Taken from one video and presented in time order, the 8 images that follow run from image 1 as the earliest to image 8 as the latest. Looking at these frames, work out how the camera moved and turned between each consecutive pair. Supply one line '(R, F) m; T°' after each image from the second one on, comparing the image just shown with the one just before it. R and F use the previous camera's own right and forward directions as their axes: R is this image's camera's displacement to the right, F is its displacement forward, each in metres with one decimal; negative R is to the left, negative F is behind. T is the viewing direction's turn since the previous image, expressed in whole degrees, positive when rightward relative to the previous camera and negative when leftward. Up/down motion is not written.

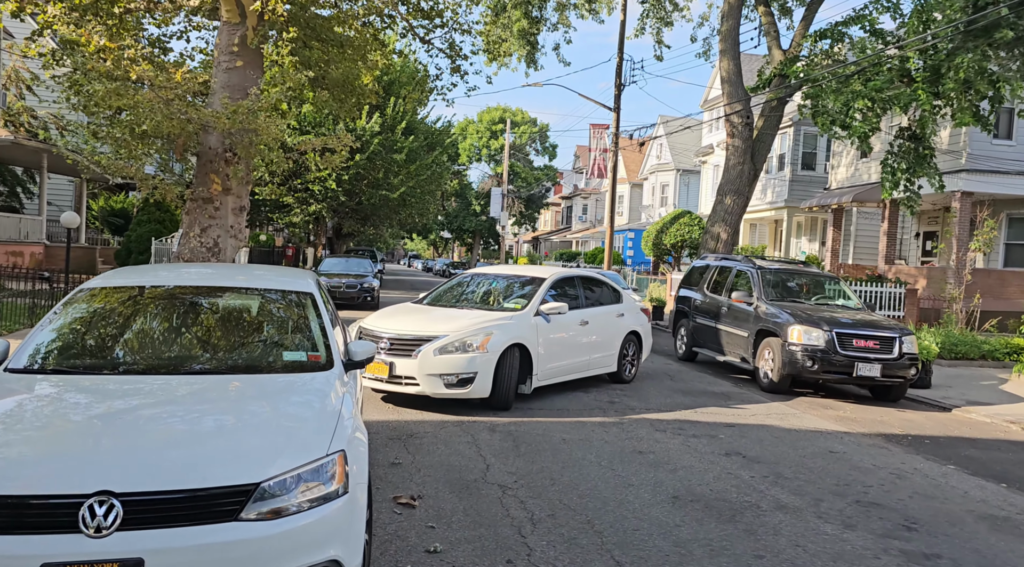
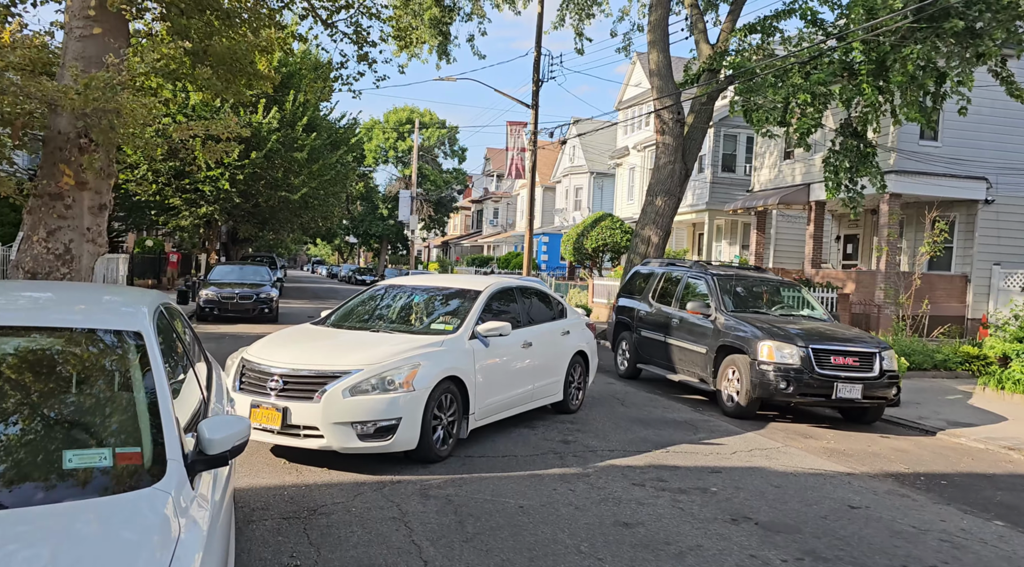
(-0.2, +1.6) m; +7°
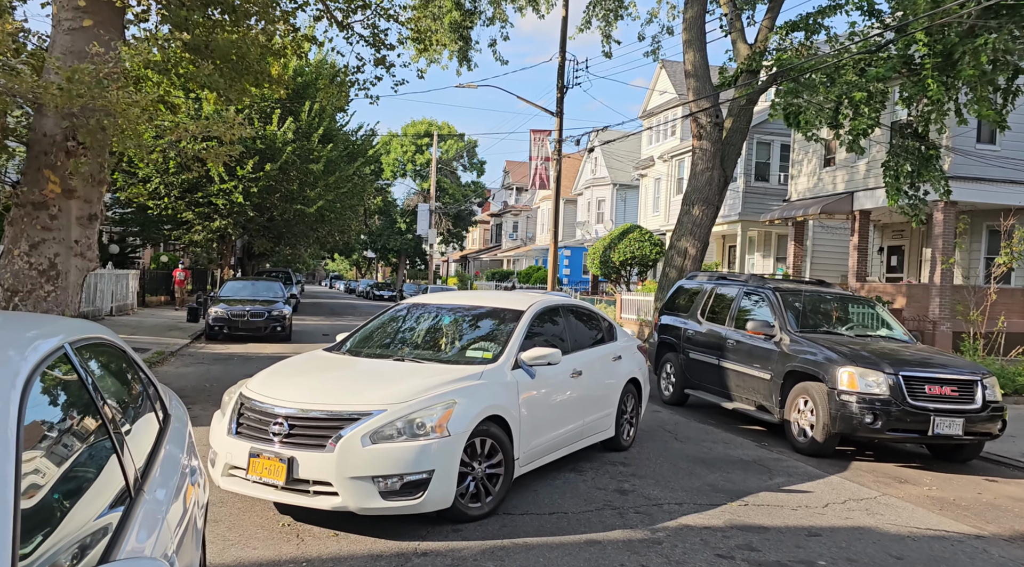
(-0.2, +1.1) m; -1°
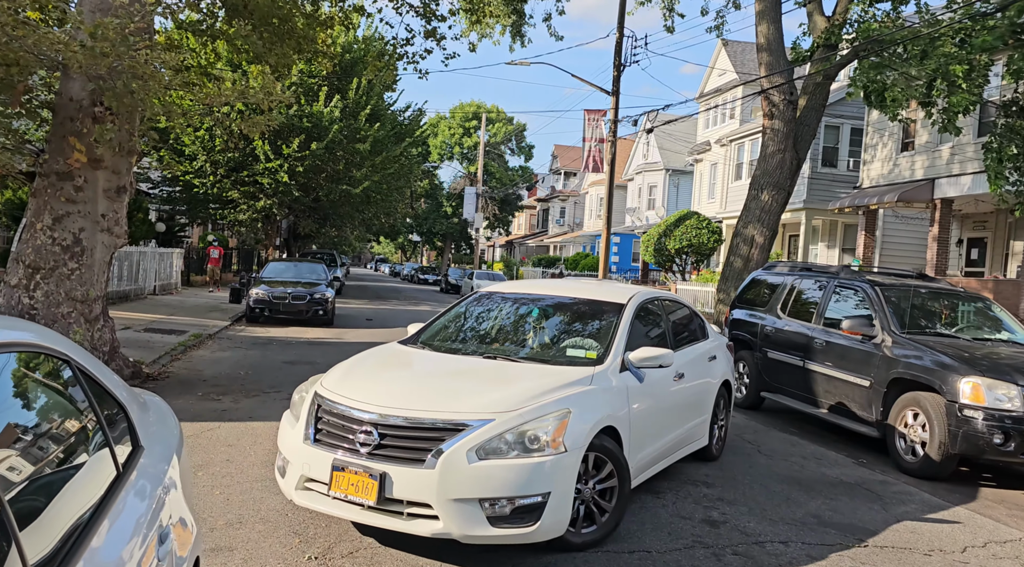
(-0.2, +0.9) m; -3°
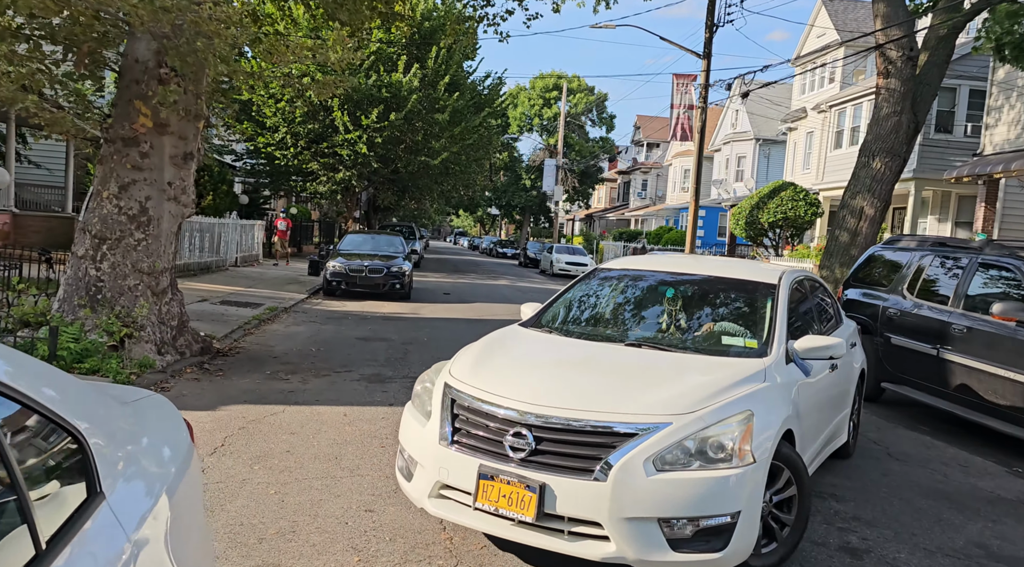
(-0.1, +0.8) m; -5°
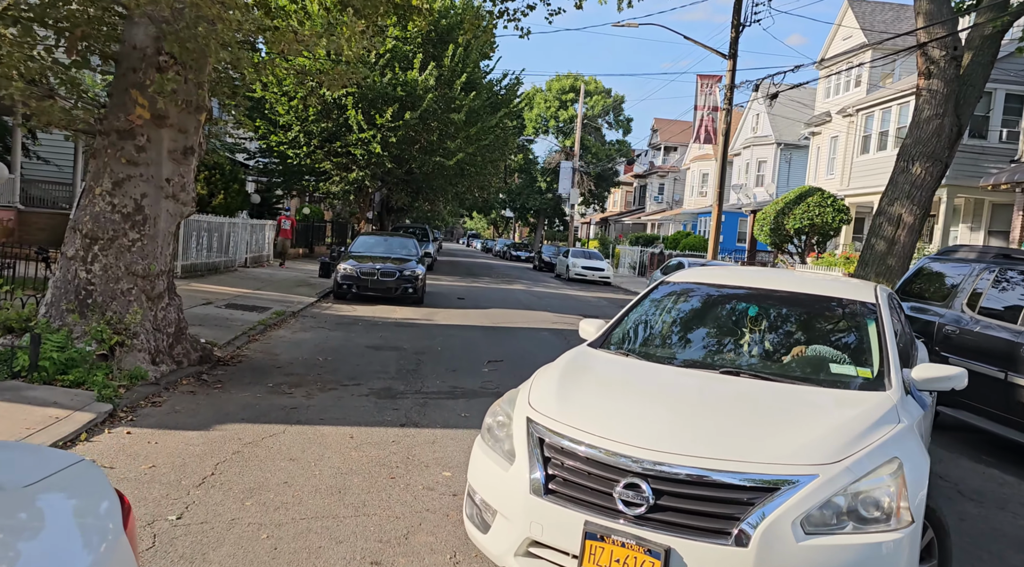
(-0.1, +0.6) m; -1°
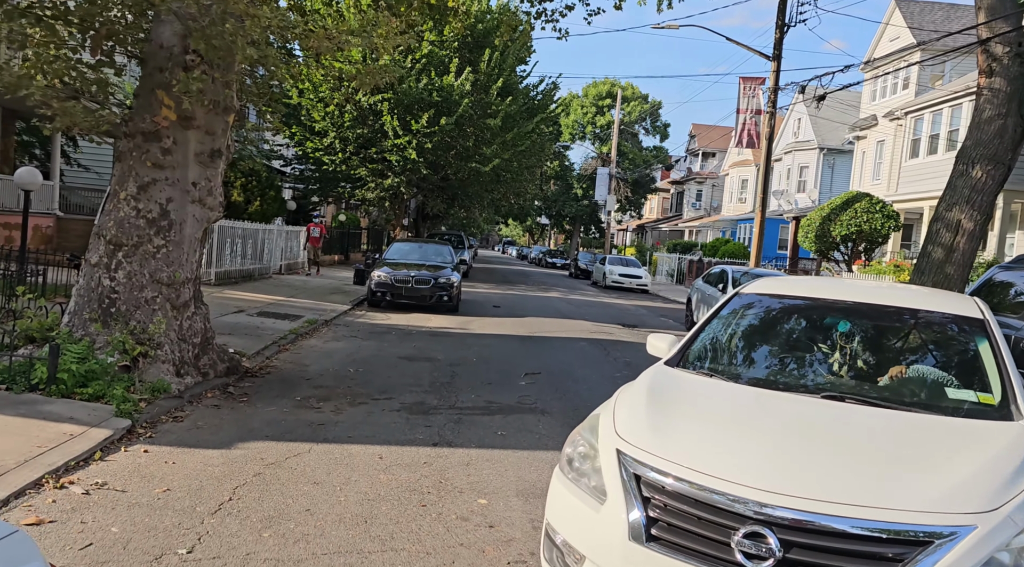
(0.0, +0.4) m; -2°
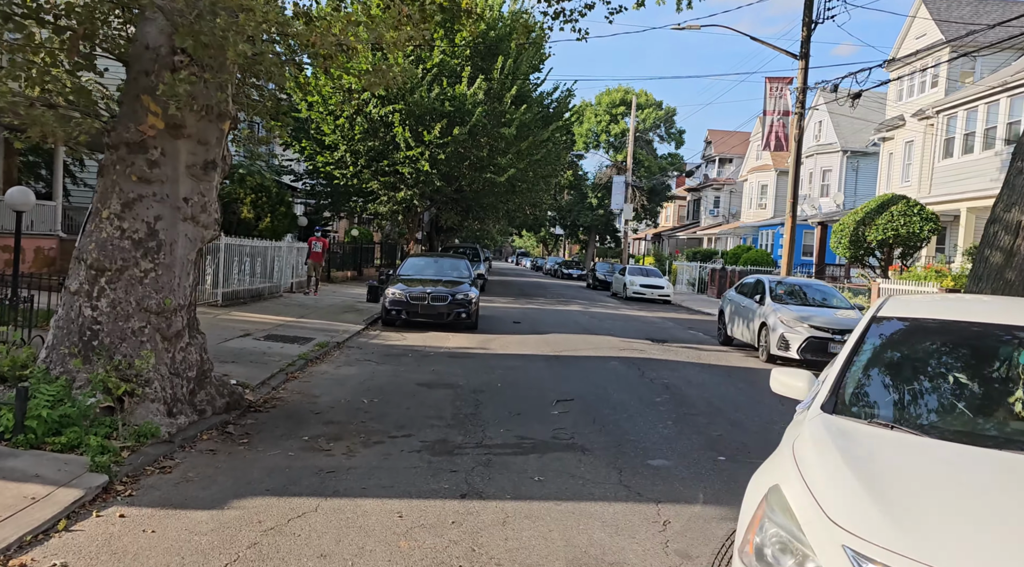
(-0.1, +0.8) m; -1°
